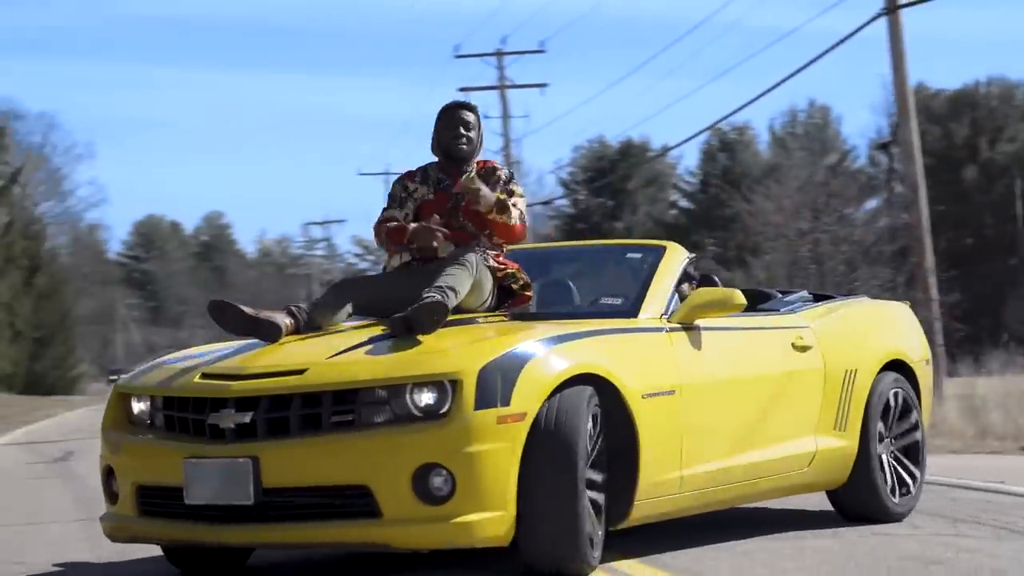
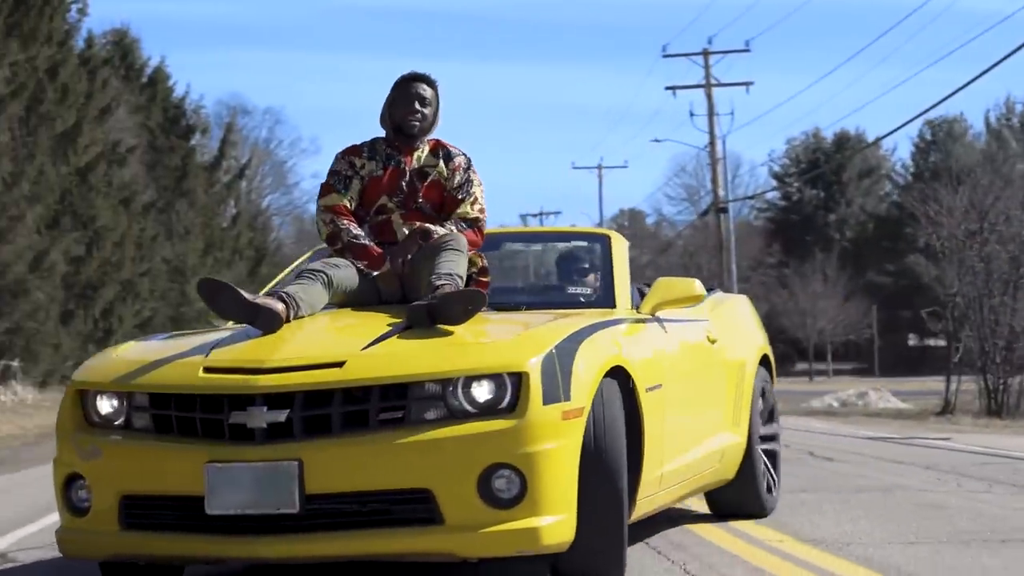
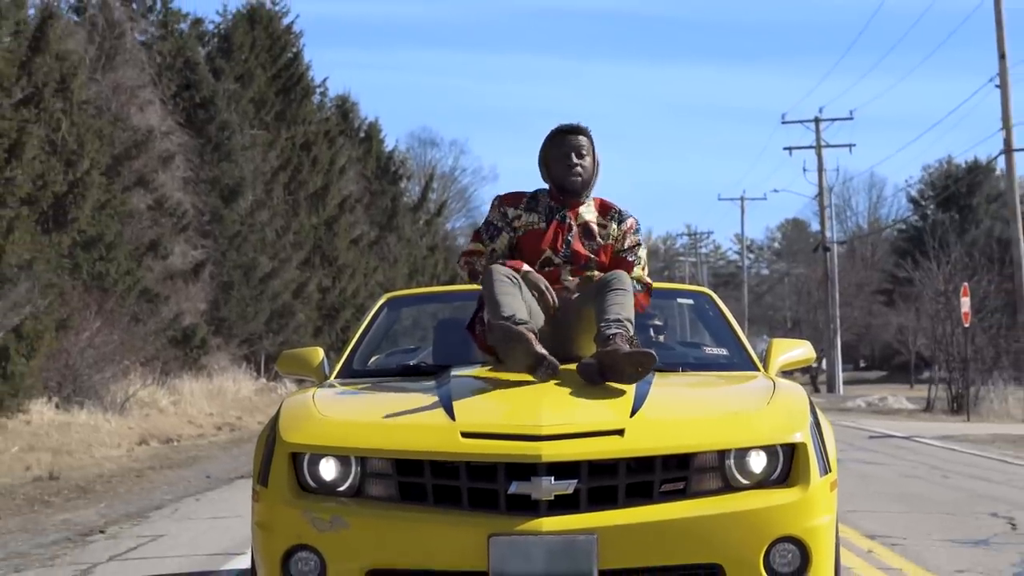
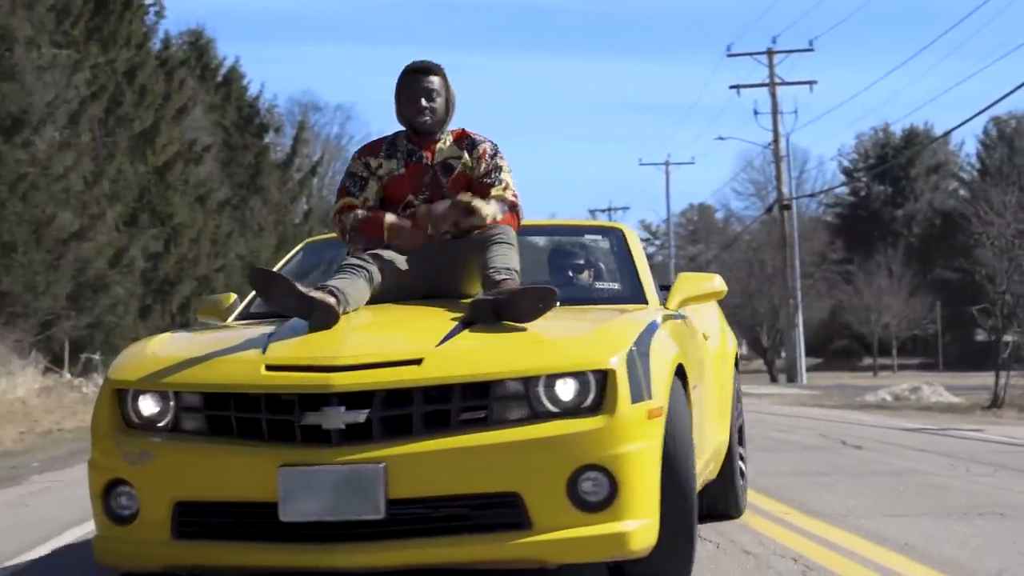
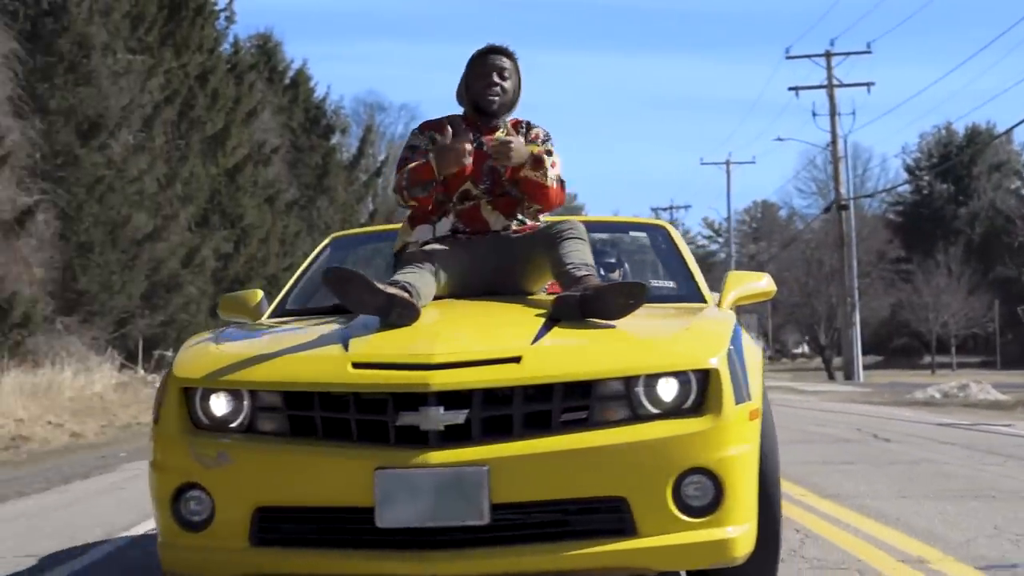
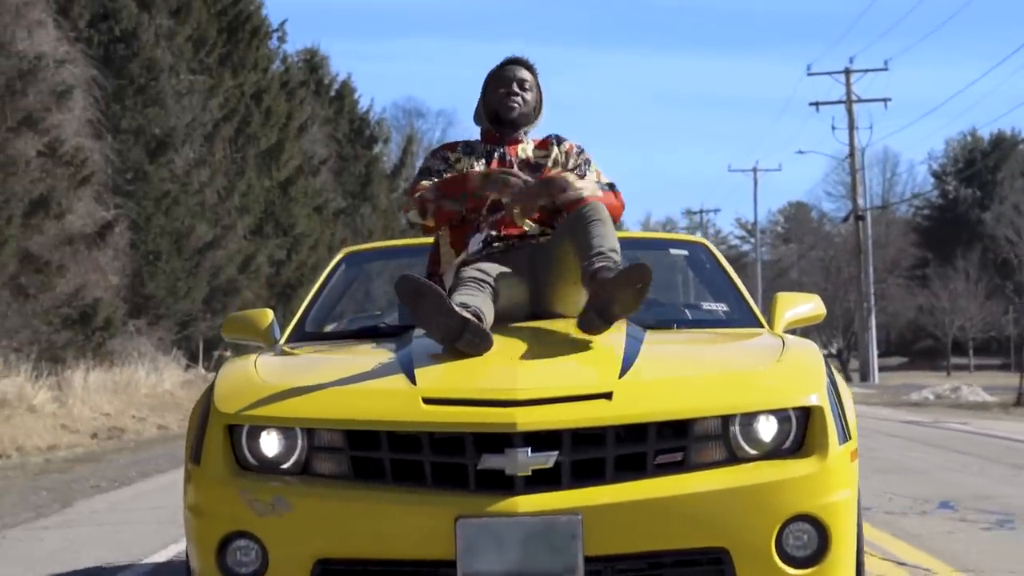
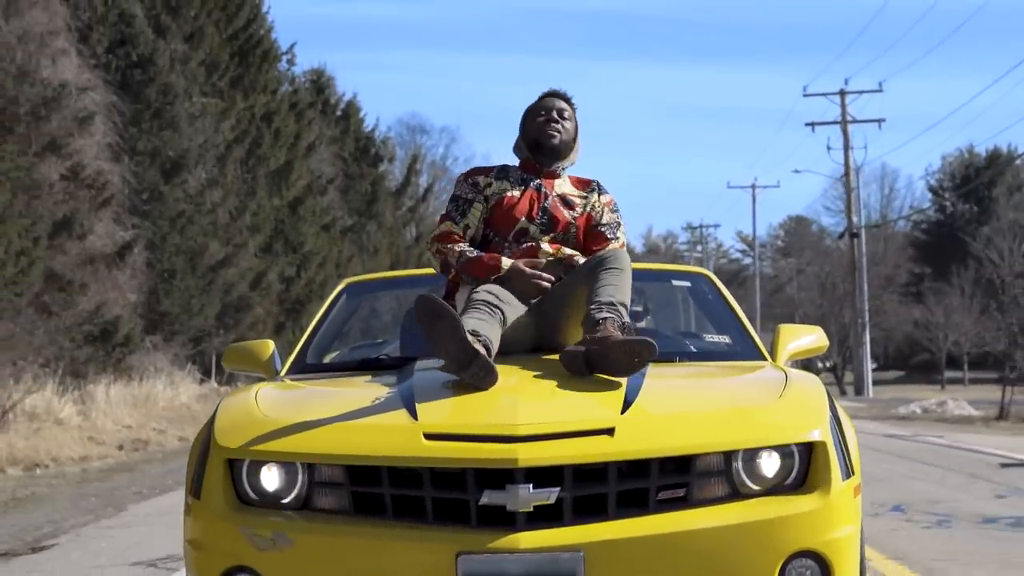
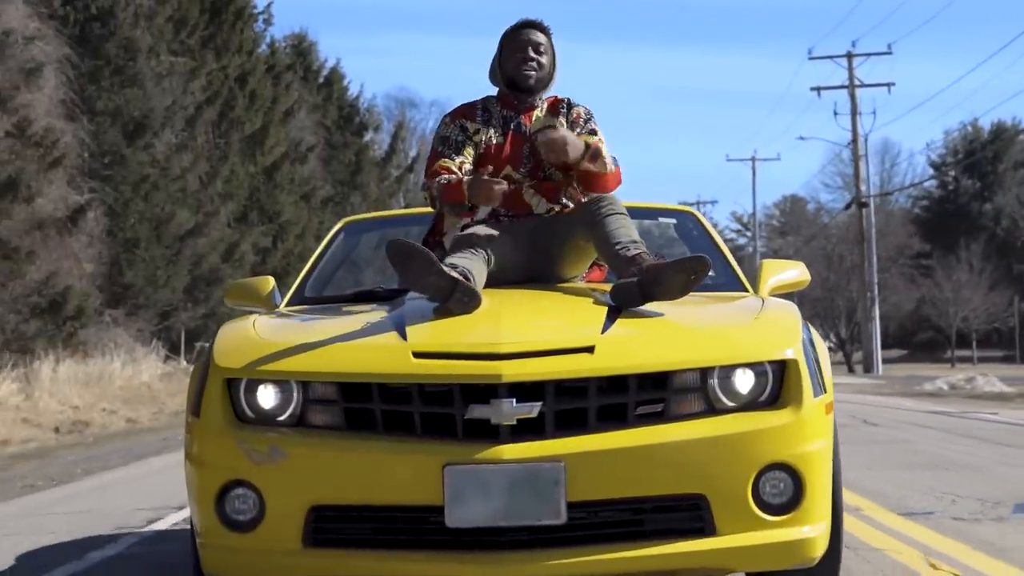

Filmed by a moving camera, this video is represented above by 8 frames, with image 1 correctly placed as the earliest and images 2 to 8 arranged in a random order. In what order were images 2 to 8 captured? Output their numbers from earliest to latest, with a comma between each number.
2, 4, 5, 8, 6, 7, 3
